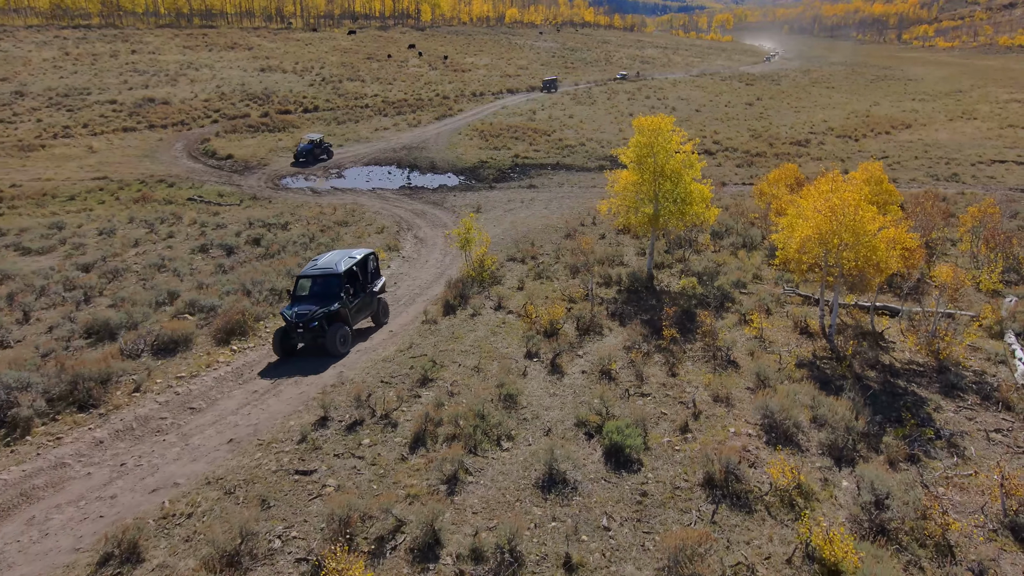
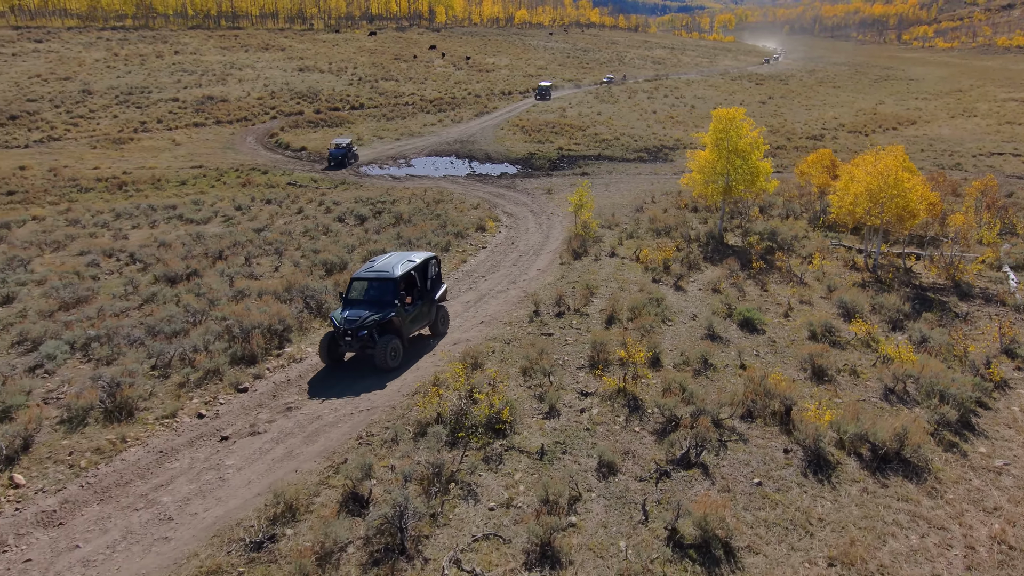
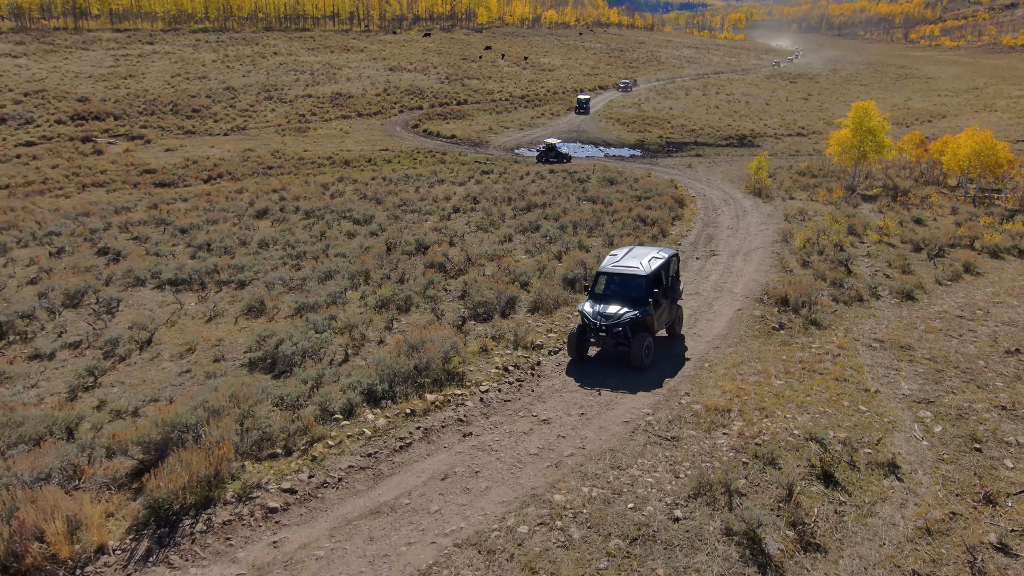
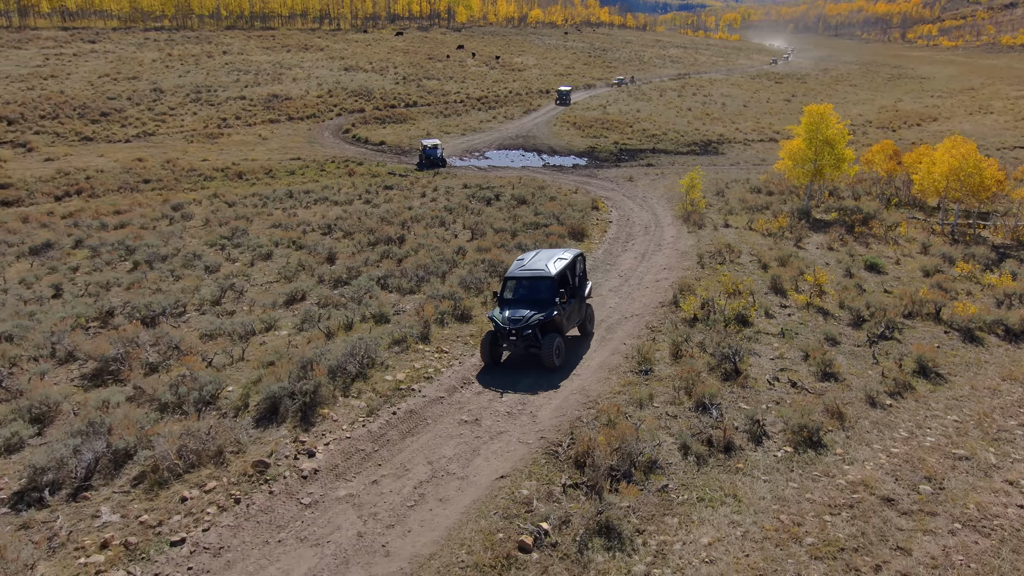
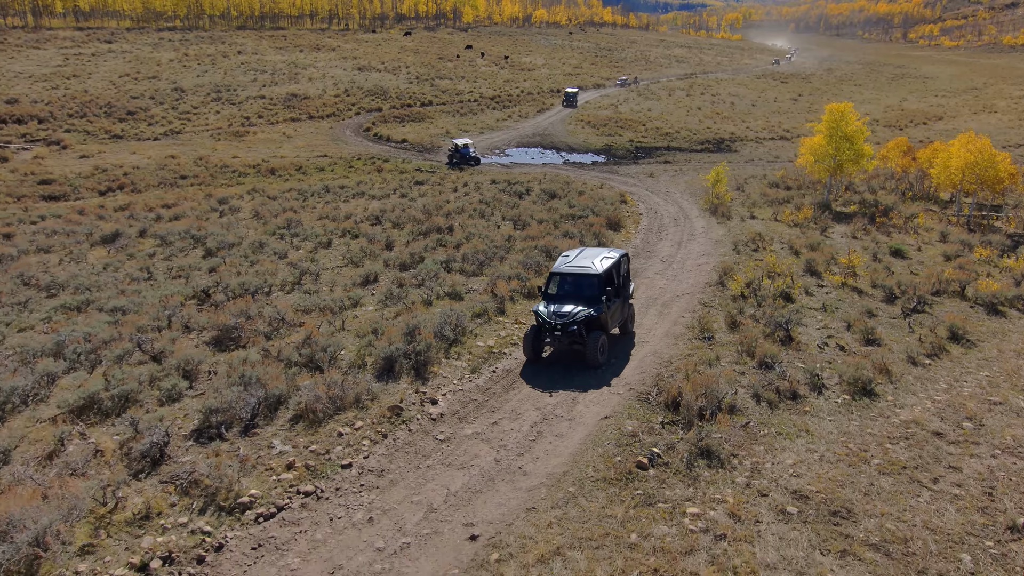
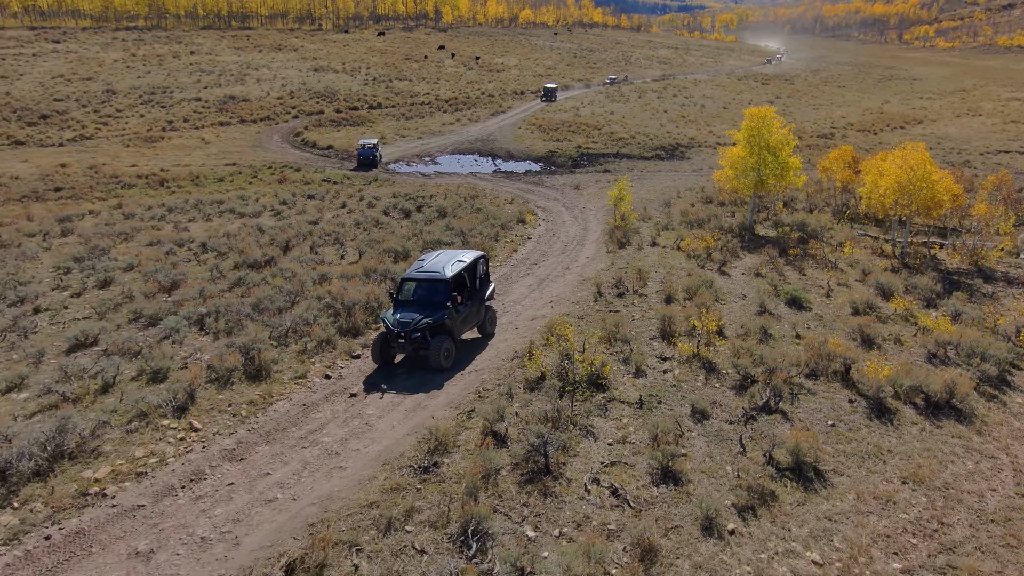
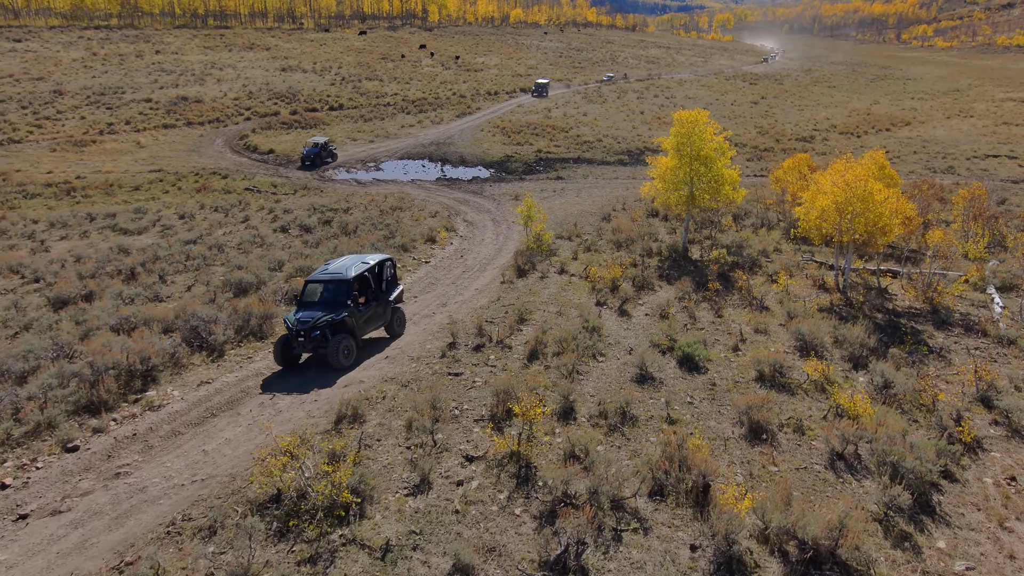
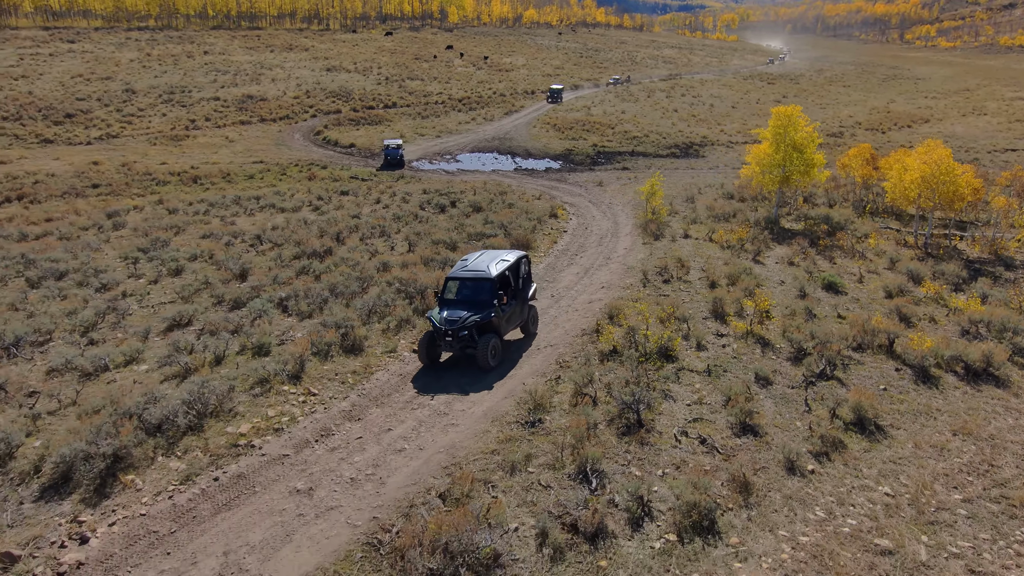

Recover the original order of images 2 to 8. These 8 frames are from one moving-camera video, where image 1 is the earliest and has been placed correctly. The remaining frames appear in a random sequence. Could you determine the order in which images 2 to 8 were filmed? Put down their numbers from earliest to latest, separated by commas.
7, 2, 6, 8, 4, 5, 3
